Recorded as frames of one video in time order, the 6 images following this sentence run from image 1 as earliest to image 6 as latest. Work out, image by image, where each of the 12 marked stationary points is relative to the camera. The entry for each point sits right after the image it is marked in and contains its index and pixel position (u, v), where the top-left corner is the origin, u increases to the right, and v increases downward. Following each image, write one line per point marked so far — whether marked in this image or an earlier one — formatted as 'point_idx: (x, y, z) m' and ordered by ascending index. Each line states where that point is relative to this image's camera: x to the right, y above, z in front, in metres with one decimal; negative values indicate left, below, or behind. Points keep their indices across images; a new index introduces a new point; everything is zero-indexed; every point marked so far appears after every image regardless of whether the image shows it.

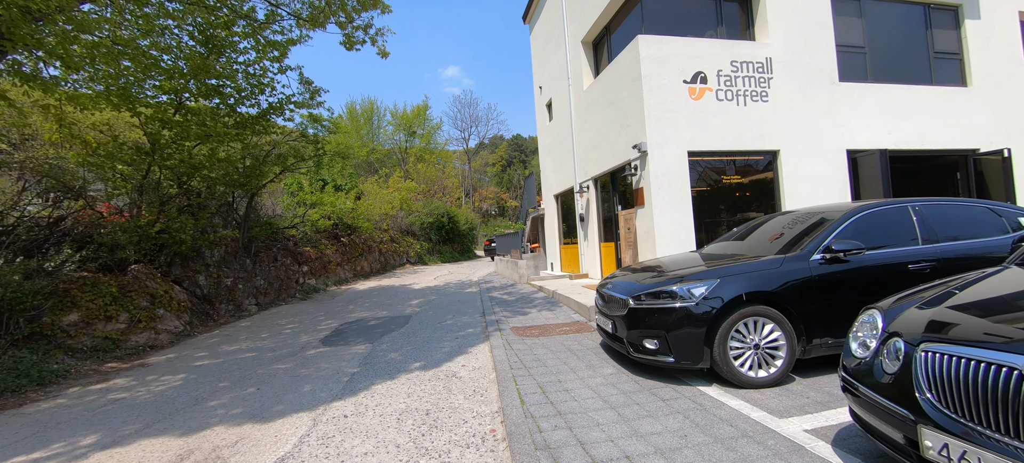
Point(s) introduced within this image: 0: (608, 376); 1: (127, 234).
0: (+0.8, -1.2, +3.1) m
1: (-6.4, 0.0, +6.2) m
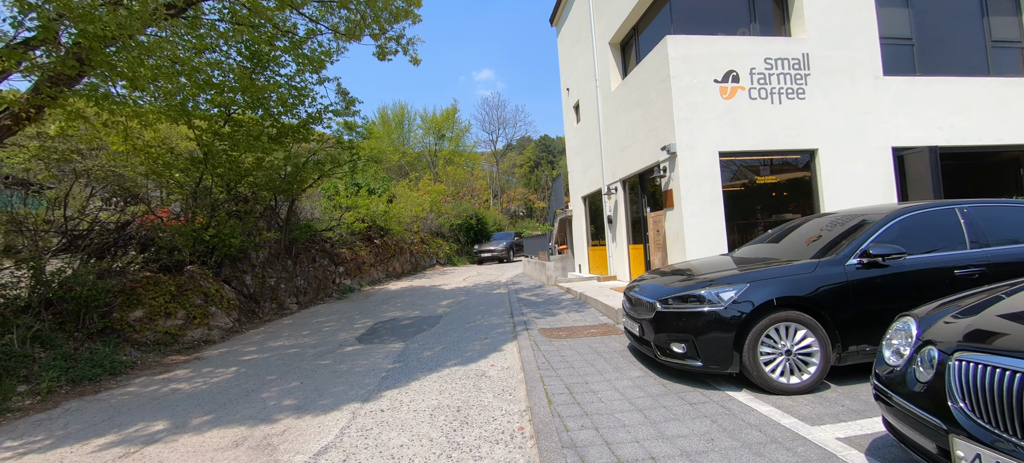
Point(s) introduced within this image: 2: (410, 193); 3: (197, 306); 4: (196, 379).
0: (+1.0, -1.2, +3.2) m
1: (-5.9, -0.1, +6.7) m
2: (-4.9, +1.9, +18.3) m
3: (-5.5, -1.3, +6.5) m
4: (-3.9, -1.8, +4.6) m
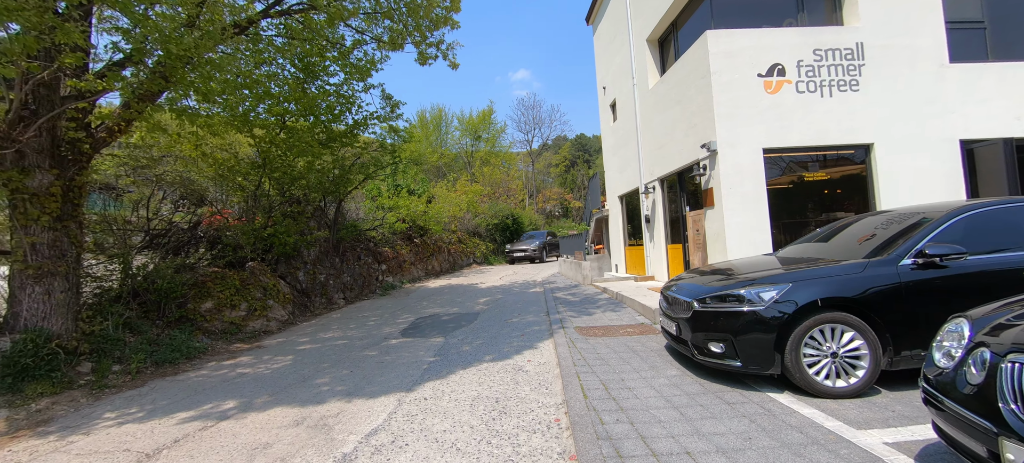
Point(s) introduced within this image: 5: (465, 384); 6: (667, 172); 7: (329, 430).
0: (+1.3, -1.2, +3.2) m
1: (-5.2, -0.1, +7.4) m
2: (-3.2, +1.9, +18.7) m
3: (-4.9, -1.3, +7.1) m
4: (-3.4, -1.8, +5.0) m
5: (-0.5, -1.5, +3.6) m
6: (+3.2, +1.2, +7.7) m
7: (-1.4, -1.5, +2.8) m
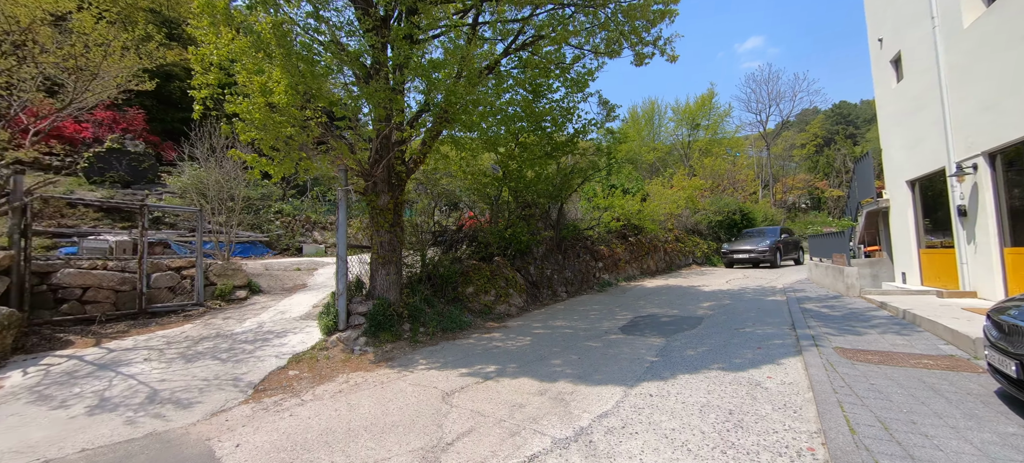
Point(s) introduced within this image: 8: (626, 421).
0: (+3.1, -1.2, +2.3) m
1: (-0.4, -0.1, +9.2) m
2: (+7.1, +2.0, +18.0) m
3: (-0.2, -1.3, +8.9) m
4: (0.0, -1.8, +6.3) m
5: (+1.8, -1.5, +3.5) m
6: (+7.0, +1.3, +5.2) m
7: (+0.6, -1.5, +3.4) m
8: (+1.0, -1.5, +2.9) m
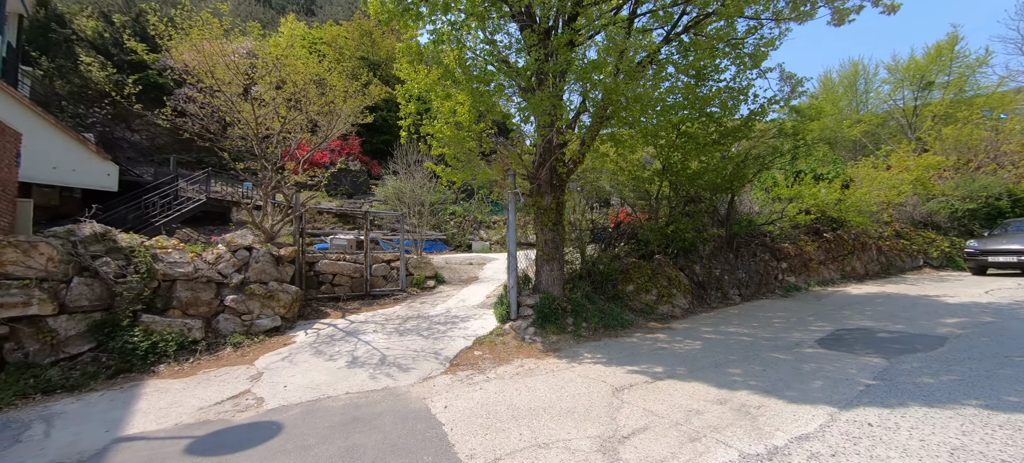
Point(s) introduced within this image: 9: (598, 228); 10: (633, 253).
0: (+4.4, -1.1, +1.1) m
1: (+3.4, 0.0, +8.8) m
2: (+13.5, +2.1, +14.5) m
3: (+3.5, -1.2, +8.4) m
4: (+2.8, -1.7, +5.9) m
5: (+3.6, -1.3, +2.7) m
6: (+9.0, +1.5, +2.6) m
7: (+2.4, -1.4, +3.0) m
8: (+2.6, -1.3, +2.4) m
9: (+2.2, +0.1, +9.7) m
10: (+3.0, -0.5, +9.1) m
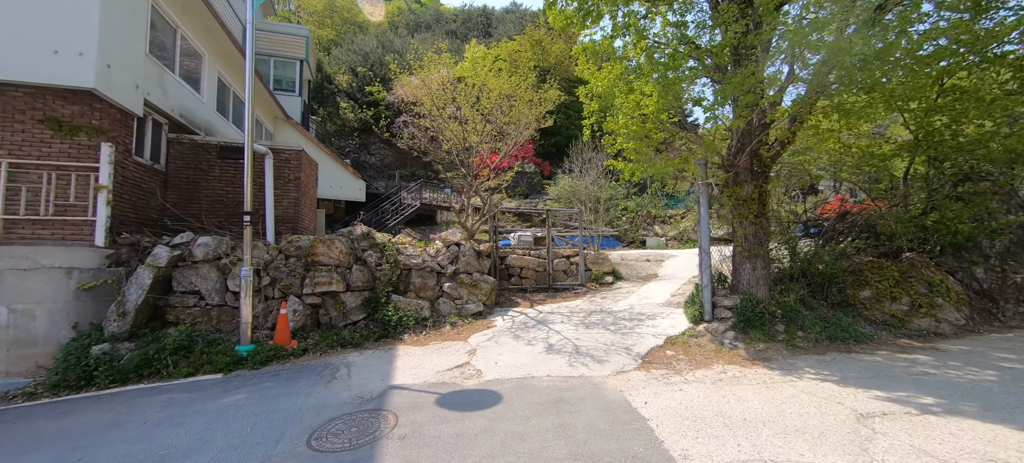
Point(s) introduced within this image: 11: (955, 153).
0: (+5.3, -0.9, -0.7) m
1: (+7.3, +0.1, +6.9) m
2: (+18.8, +2.5, +8.3) m
3: (+7.3, -1.1, +6.4) m
4: (+5.7, -1.6, +4.4) m
5: (+5.2, -1.2, +1.1) m
6: (+10.1, +1.7, -1.0) m
7: (+4.2, -1.3, +1.8) m
8: (+4.2, -1.2, +1.2) m
9: (+6.6, +0.3, +8.1) m
10: (+7.1, -0.3, +7.3) m
11: (+8.2, +1.3, +6.6) m
